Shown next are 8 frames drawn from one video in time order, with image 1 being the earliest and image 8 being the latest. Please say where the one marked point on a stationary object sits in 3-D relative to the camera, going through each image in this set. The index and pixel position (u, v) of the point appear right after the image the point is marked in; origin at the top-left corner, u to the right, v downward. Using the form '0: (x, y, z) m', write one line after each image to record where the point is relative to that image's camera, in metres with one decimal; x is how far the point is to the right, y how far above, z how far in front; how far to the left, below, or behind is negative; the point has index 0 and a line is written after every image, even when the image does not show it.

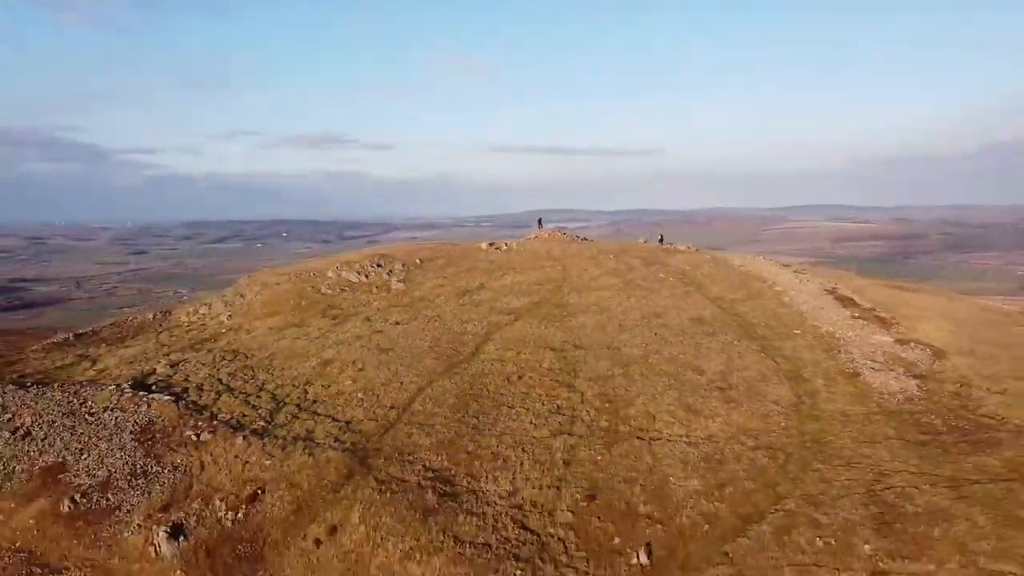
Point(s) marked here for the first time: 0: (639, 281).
0: (+2.8, +0.2, +18.2) m
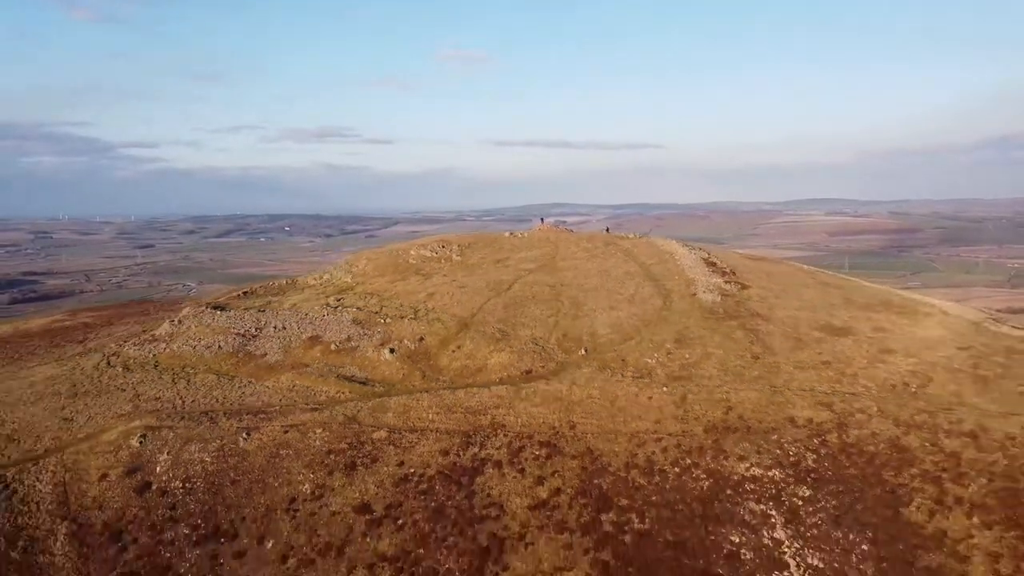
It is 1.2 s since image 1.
0: (+3.3, +1.4, +31.5) m
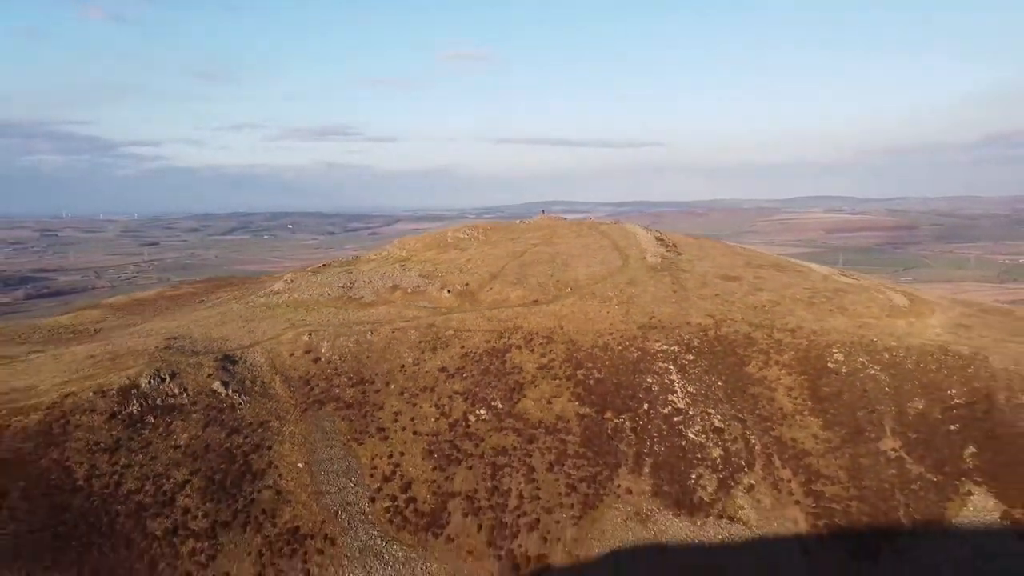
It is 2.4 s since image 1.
0: (+3.9, +3.0, +44.7) m
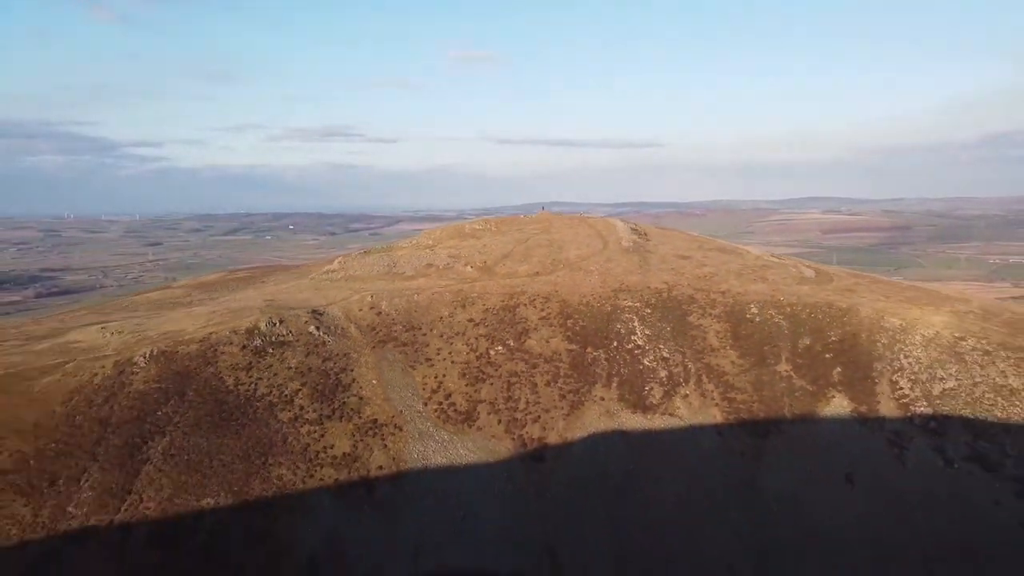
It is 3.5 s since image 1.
0: (+4.3, +4.4, +56.5) m
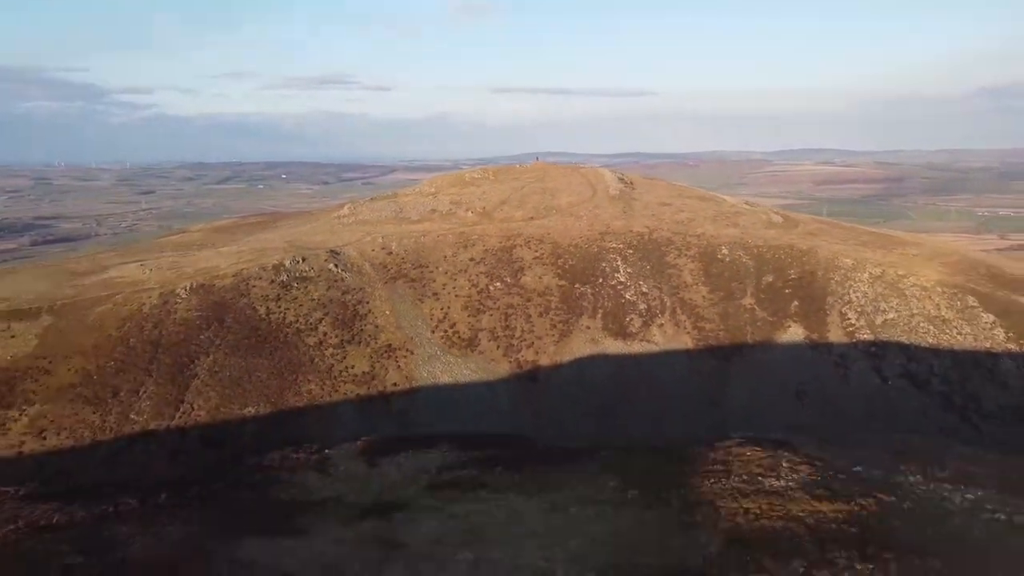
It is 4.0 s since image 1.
0: (+4.0, +8.5, +61.2) m
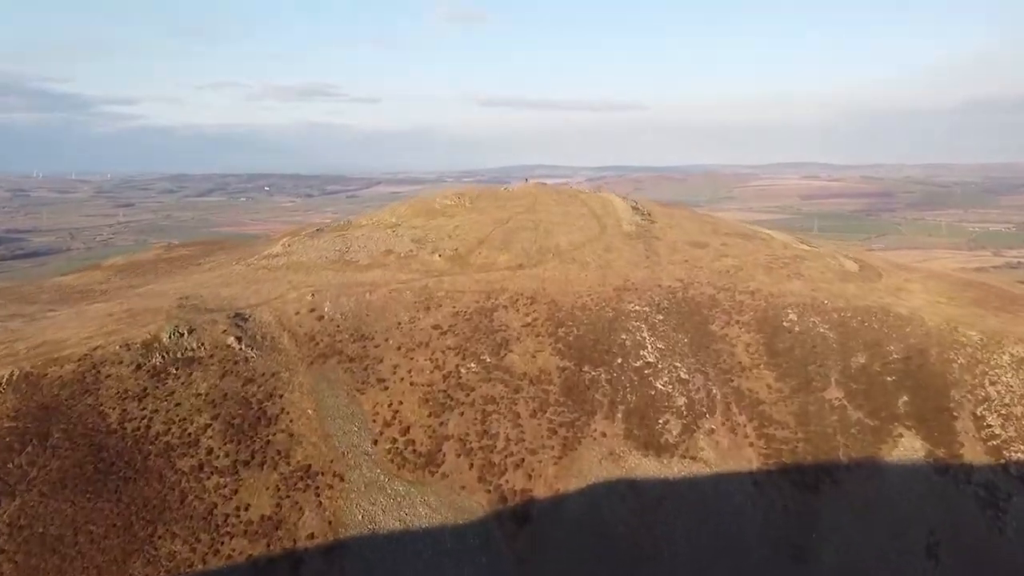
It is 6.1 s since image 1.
0: (+3.0, +5.0, +47.6) m
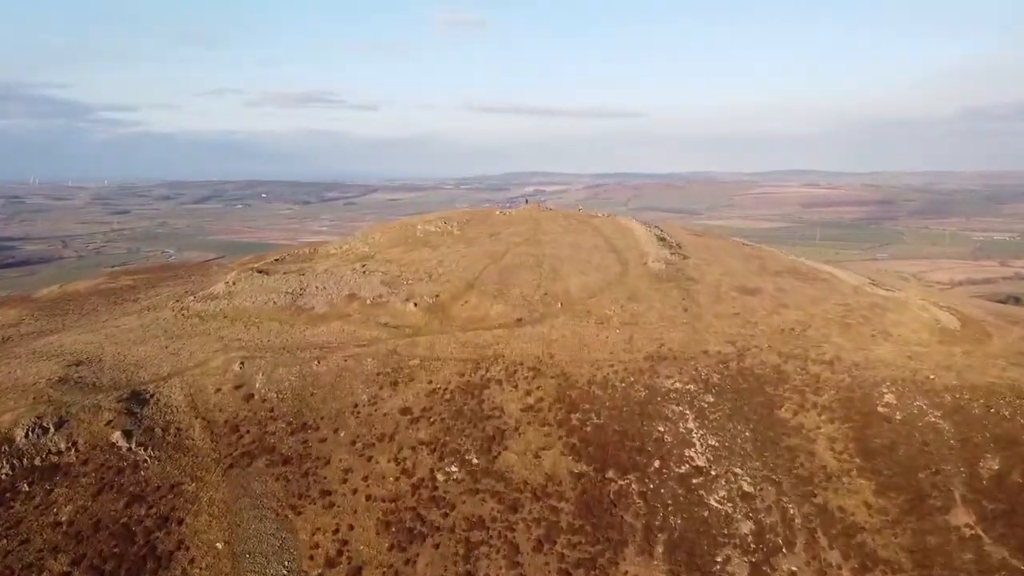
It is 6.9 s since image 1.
0: (+2.9, +2.8, +38.9) m
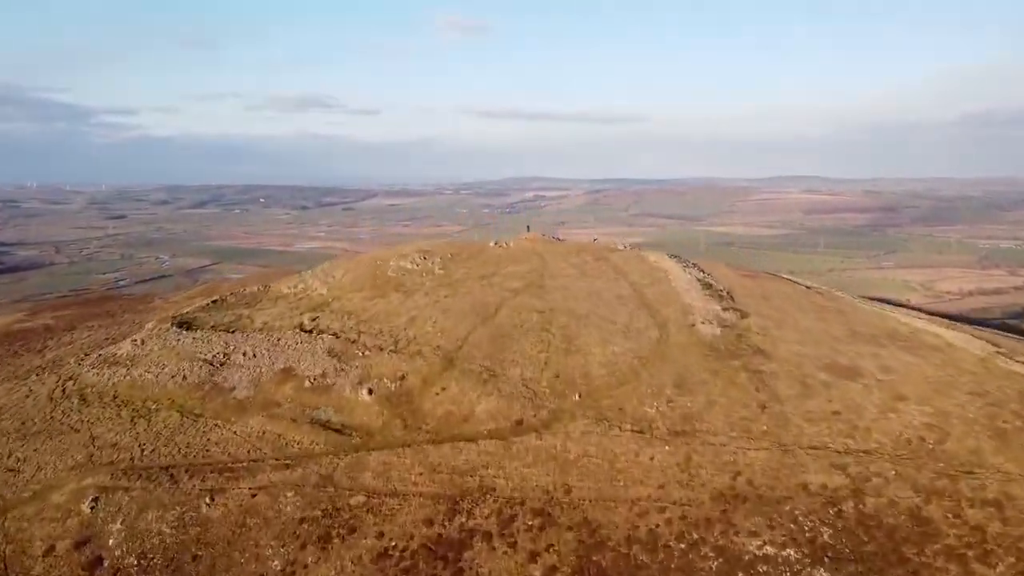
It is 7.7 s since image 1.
0: (+2.8, +0.7, +29.9) m
